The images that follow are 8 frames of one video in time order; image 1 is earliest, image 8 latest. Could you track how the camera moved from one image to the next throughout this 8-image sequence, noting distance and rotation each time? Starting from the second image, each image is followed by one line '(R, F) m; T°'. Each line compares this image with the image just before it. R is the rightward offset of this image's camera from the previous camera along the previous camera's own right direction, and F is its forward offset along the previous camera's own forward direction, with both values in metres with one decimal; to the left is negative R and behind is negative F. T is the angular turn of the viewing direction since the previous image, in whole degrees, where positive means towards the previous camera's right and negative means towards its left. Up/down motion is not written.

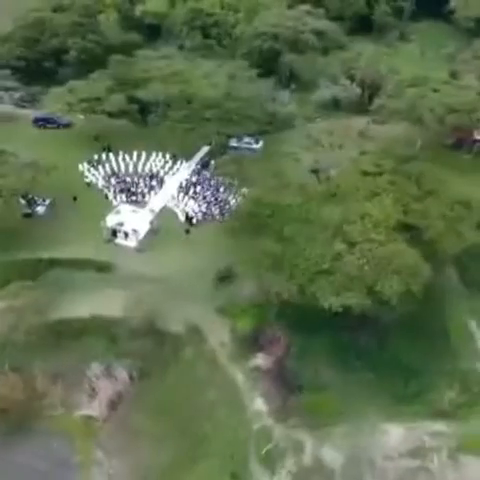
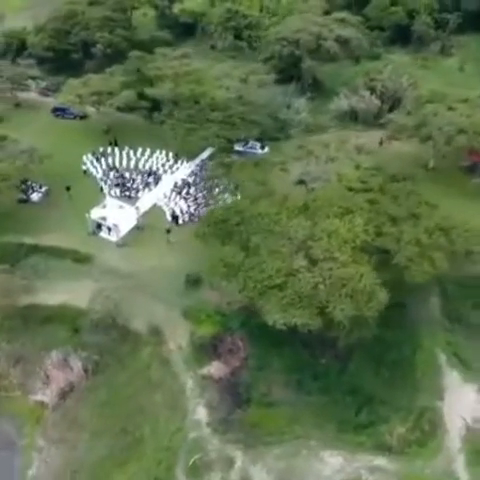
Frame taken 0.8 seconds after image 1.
(-0.2, -0.1) m; +1°
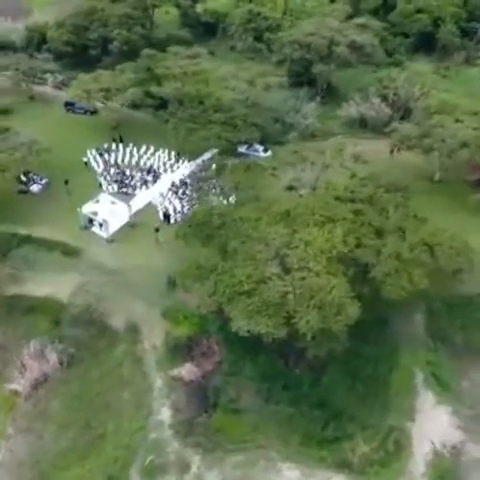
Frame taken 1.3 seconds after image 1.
(+0.7, 0.0) m; -2°
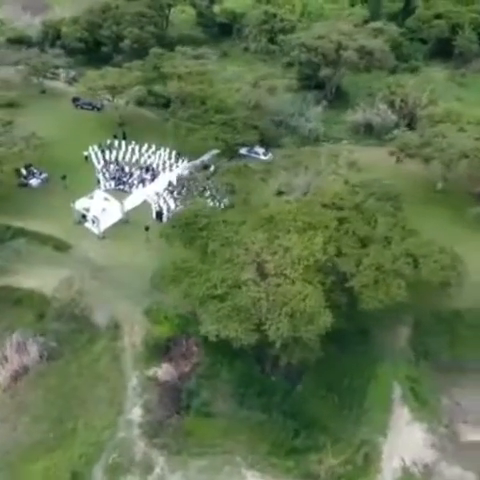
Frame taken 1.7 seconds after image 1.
(+0.6, 0.0) m; -1°
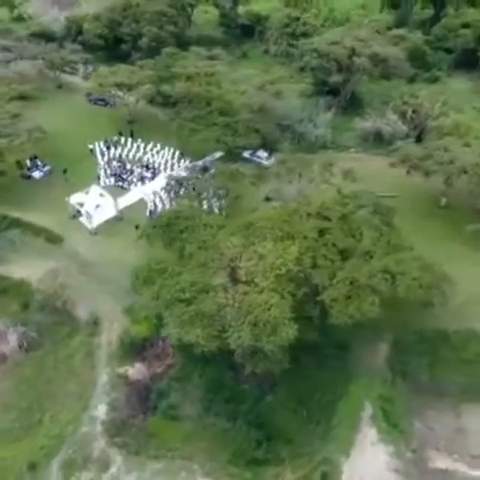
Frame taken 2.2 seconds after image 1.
(+0.8, 0.0) m; -2°
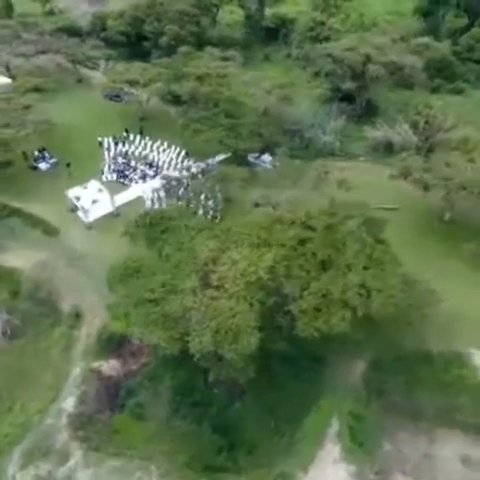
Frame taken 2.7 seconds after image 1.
(-3.3, +0.3) m; +7°
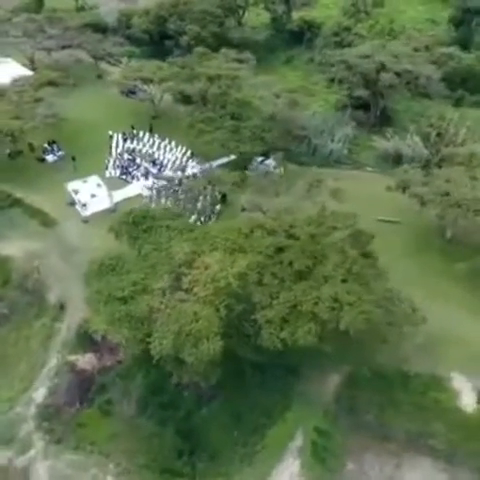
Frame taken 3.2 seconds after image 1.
(+1.7, 0.0) m; -3°
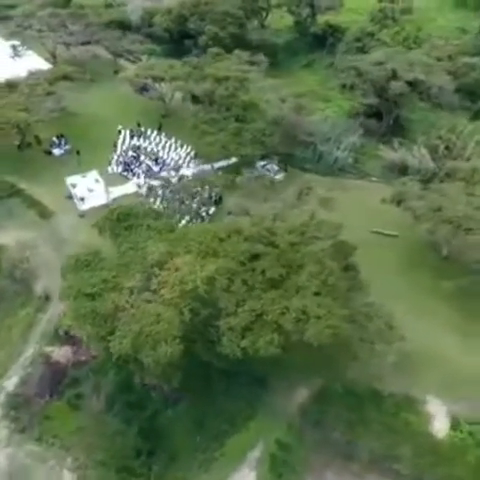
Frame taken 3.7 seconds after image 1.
(+1.7, +0.1) m; -3°
